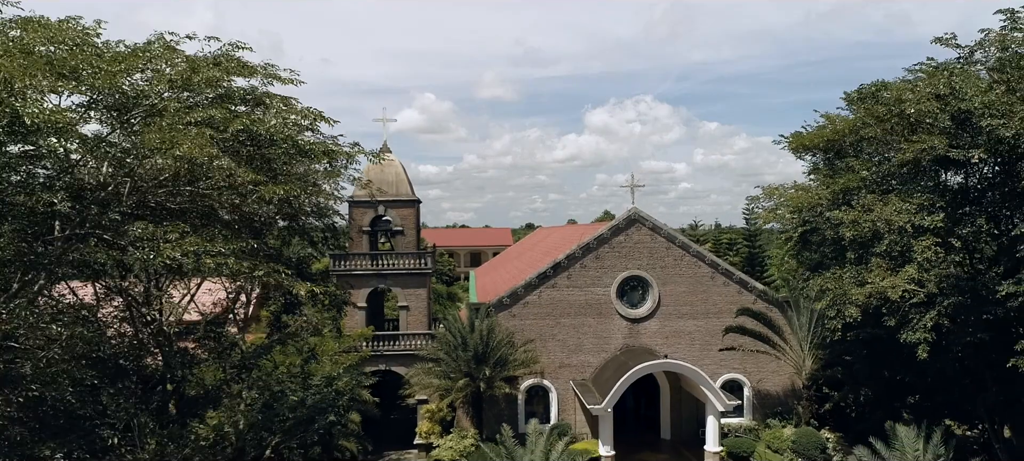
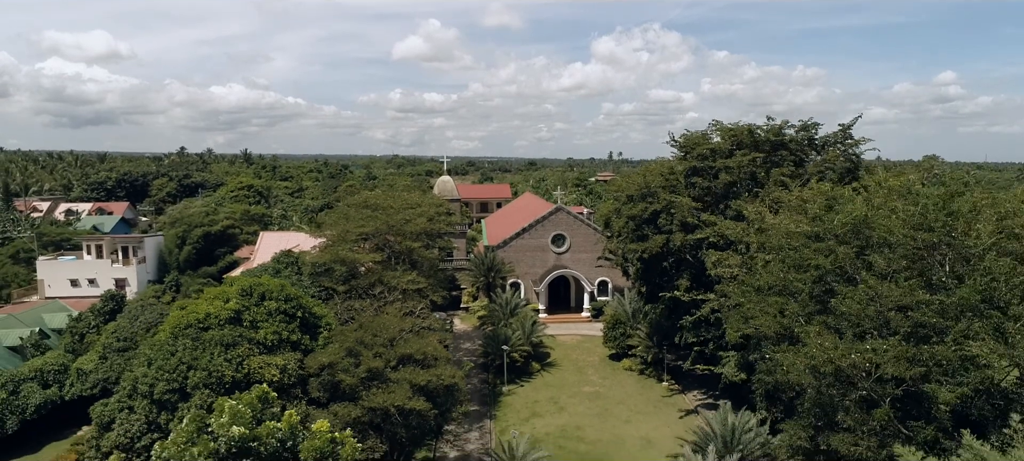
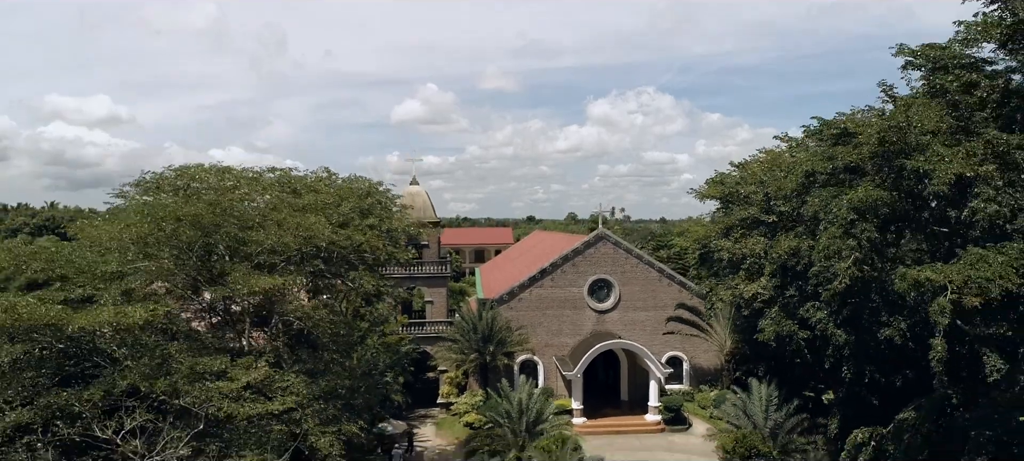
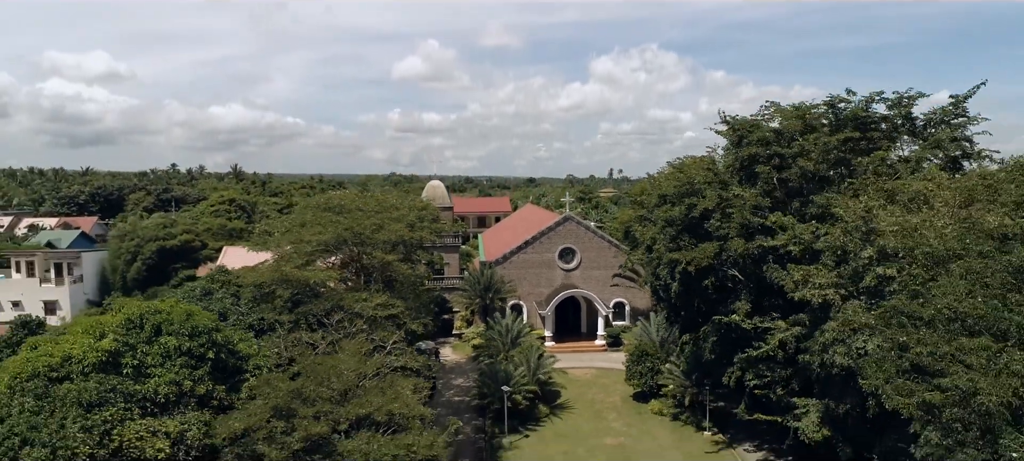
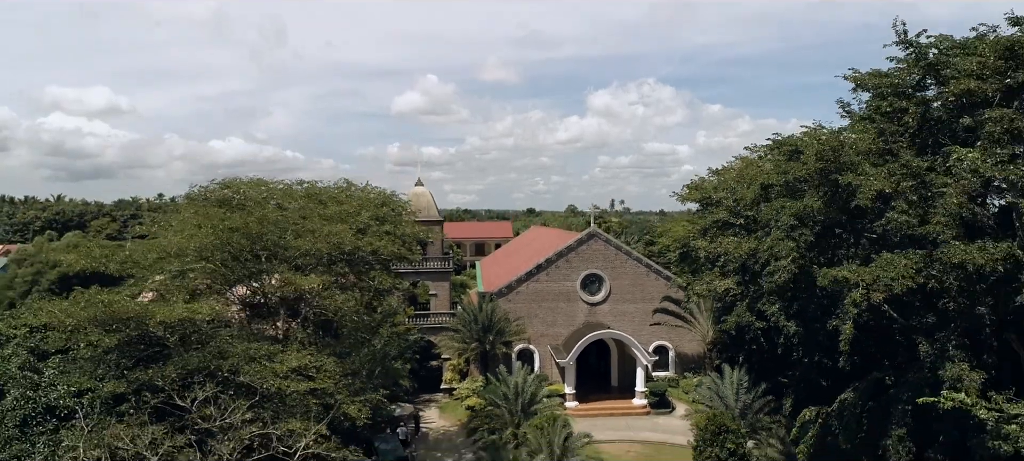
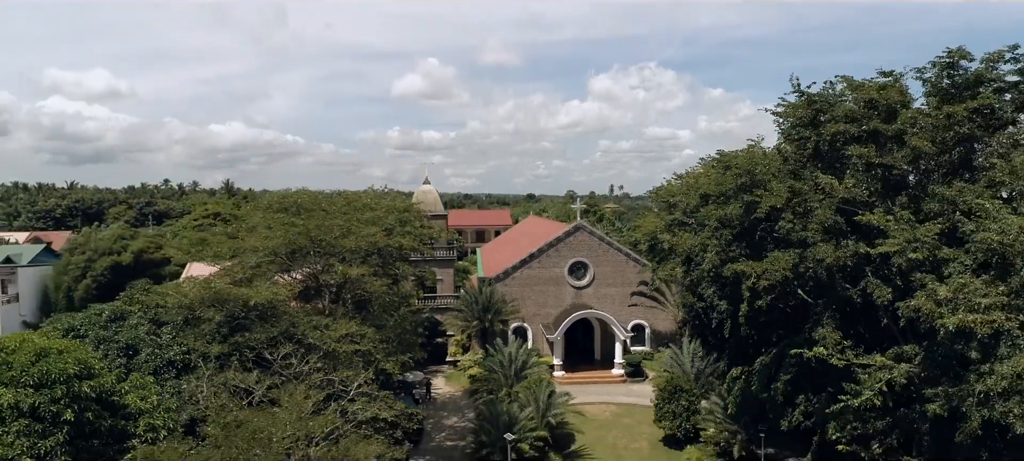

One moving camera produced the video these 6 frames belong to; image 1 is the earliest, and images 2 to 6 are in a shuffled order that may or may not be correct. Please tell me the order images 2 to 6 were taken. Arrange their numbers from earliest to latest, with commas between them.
3, 5, 6, 4, 2
